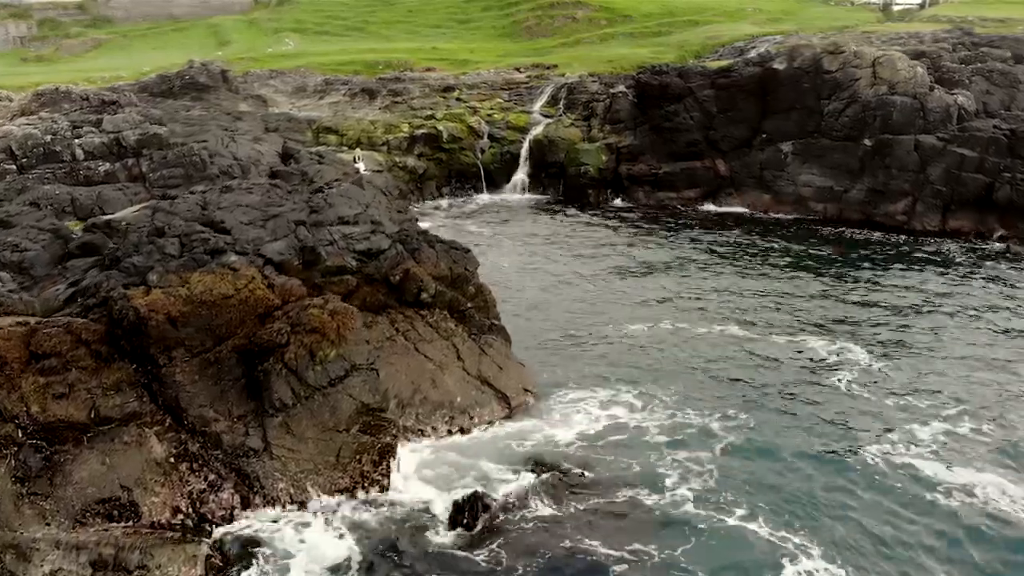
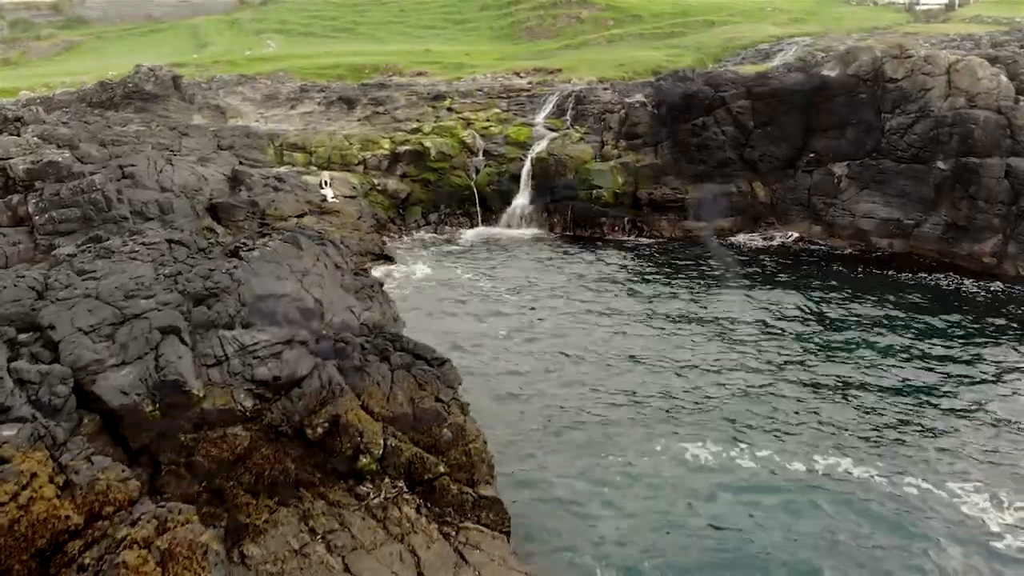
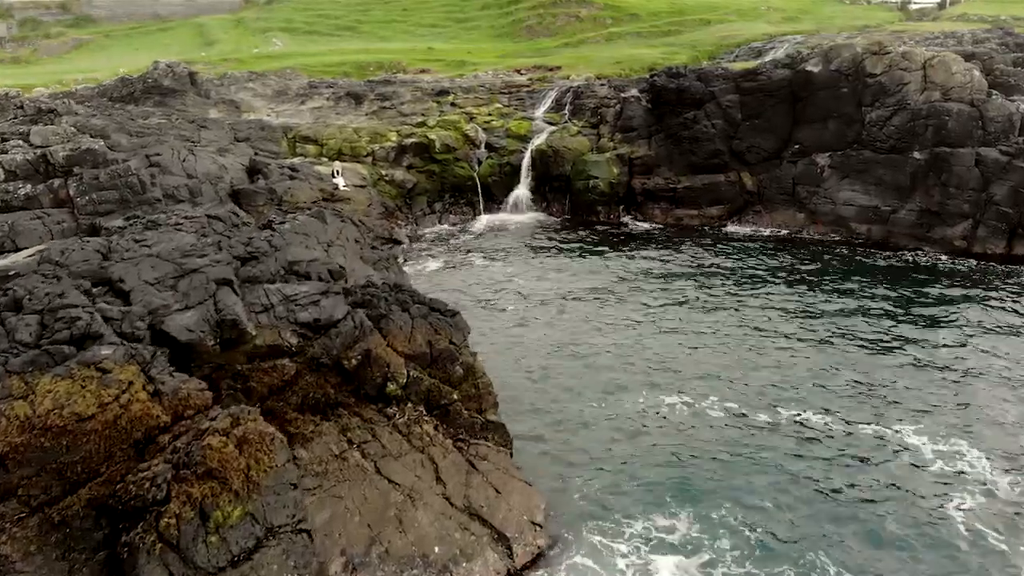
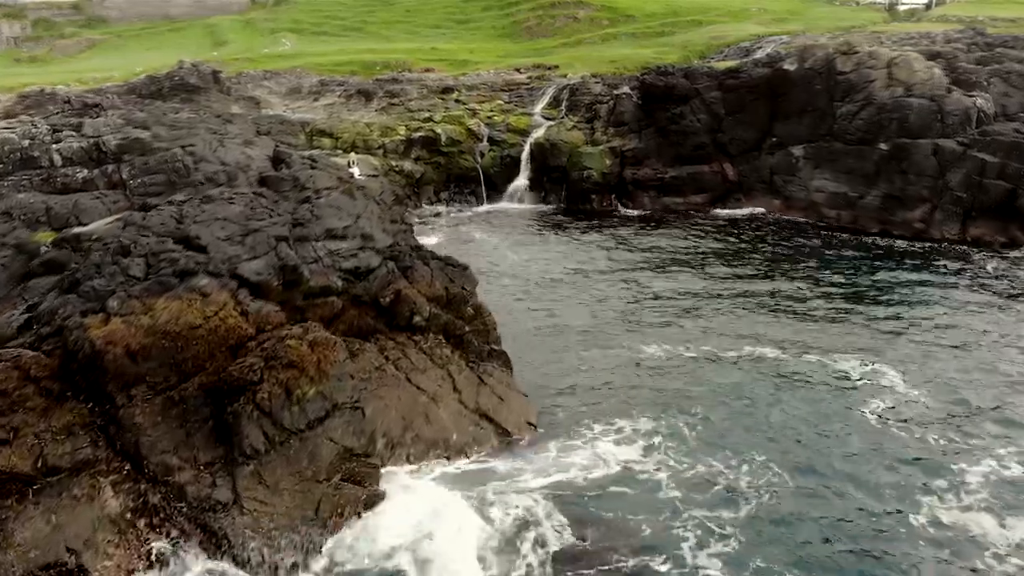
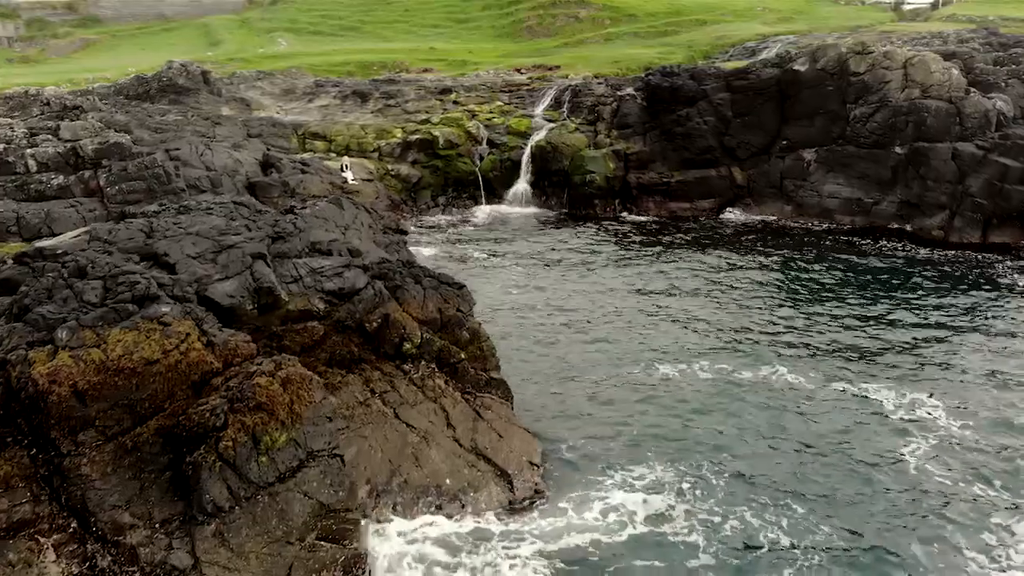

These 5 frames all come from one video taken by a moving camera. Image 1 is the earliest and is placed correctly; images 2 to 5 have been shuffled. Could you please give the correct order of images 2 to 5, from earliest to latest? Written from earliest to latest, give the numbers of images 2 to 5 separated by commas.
4, 5, 3, 2
